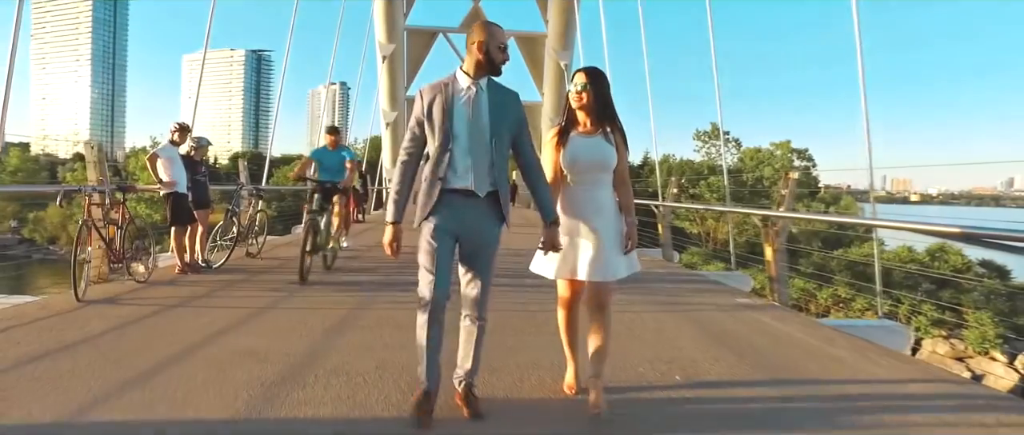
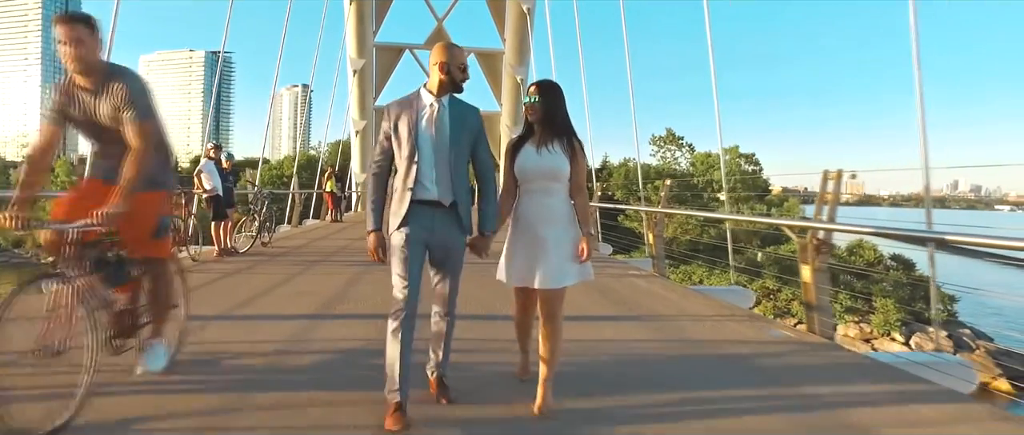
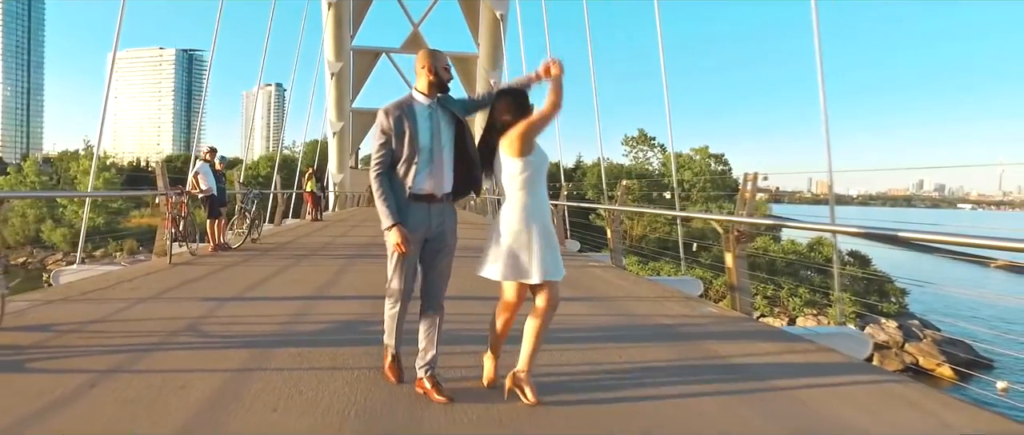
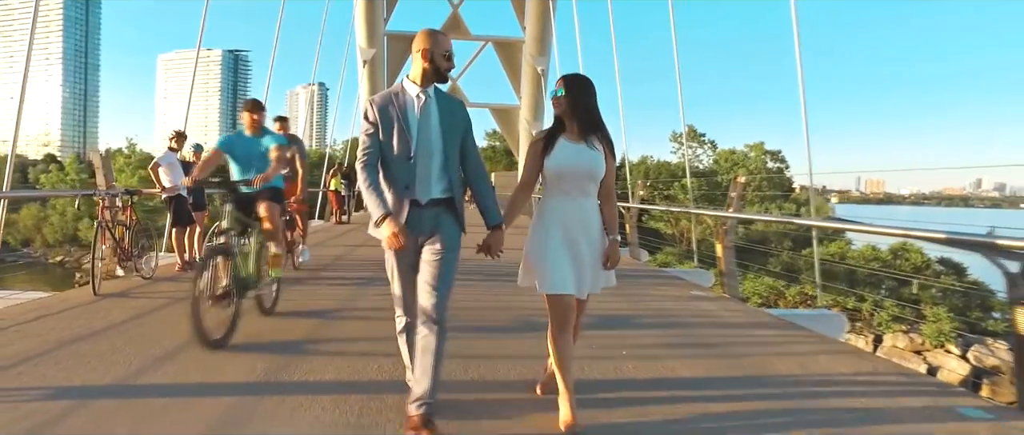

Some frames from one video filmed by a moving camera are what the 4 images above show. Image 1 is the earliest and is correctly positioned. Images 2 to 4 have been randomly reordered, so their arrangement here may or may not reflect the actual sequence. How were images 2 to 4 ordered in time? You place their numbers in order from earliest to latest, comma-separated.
4, 2, 3
